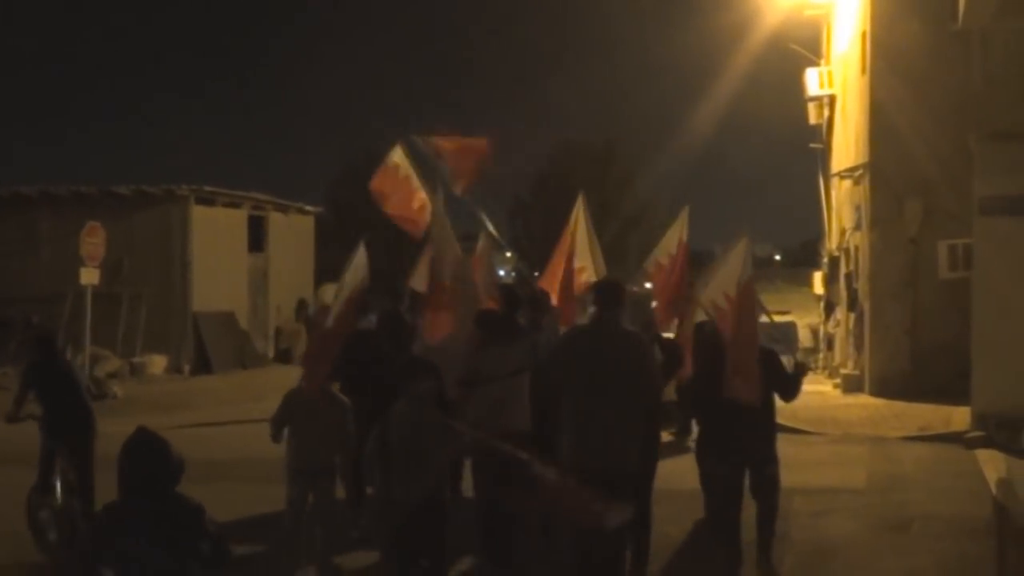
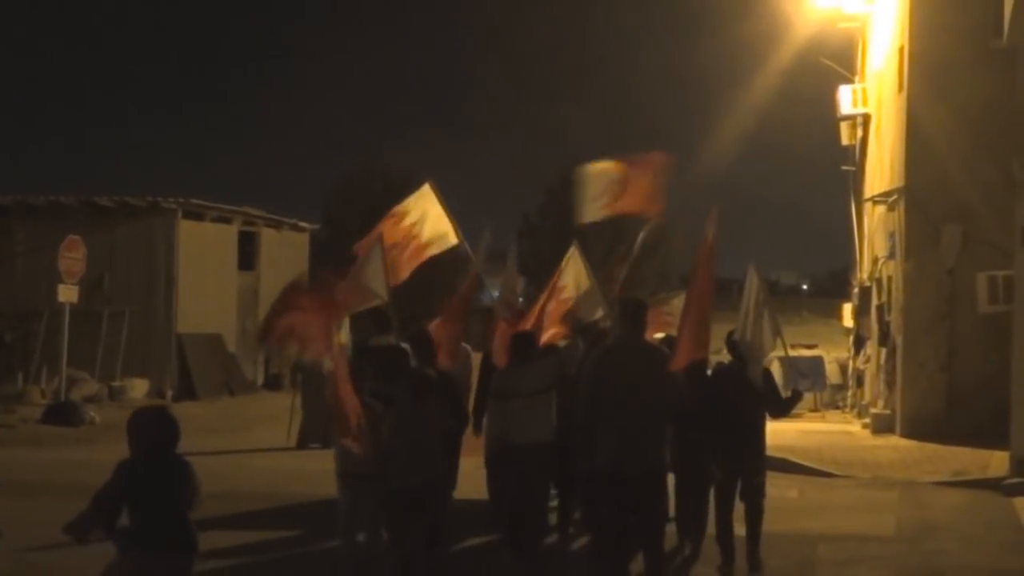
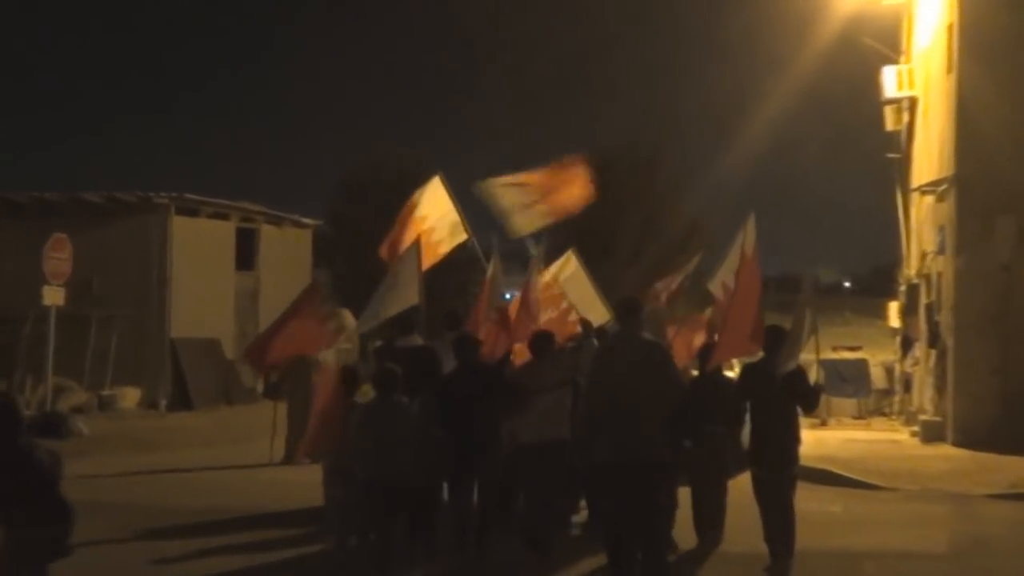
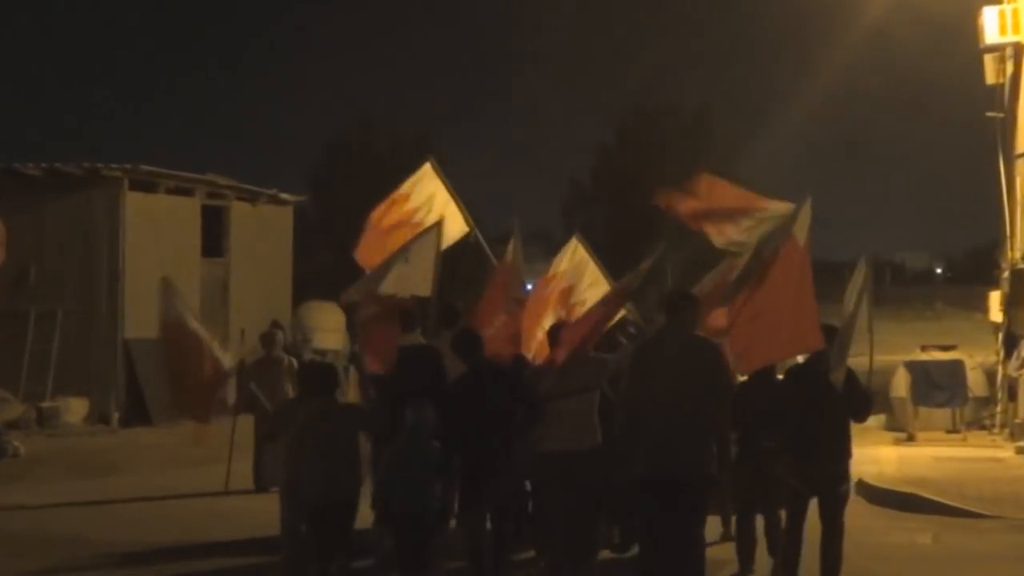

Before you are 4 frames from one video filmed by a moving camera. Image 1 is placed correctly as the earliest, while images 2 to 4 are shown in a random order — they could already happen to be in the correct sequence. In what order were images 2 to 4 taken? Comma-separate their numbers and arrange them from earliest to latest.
2, 3, 4
